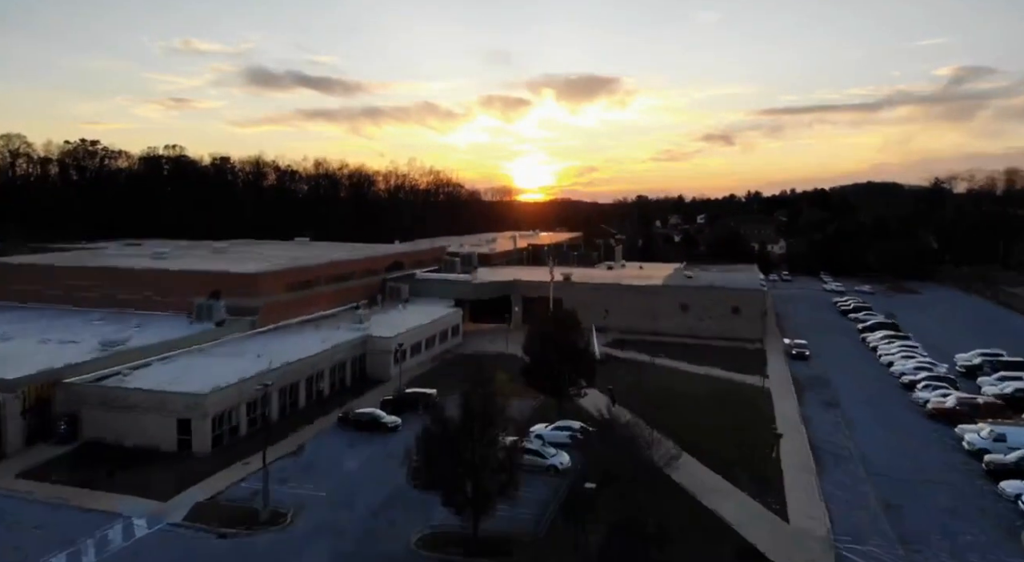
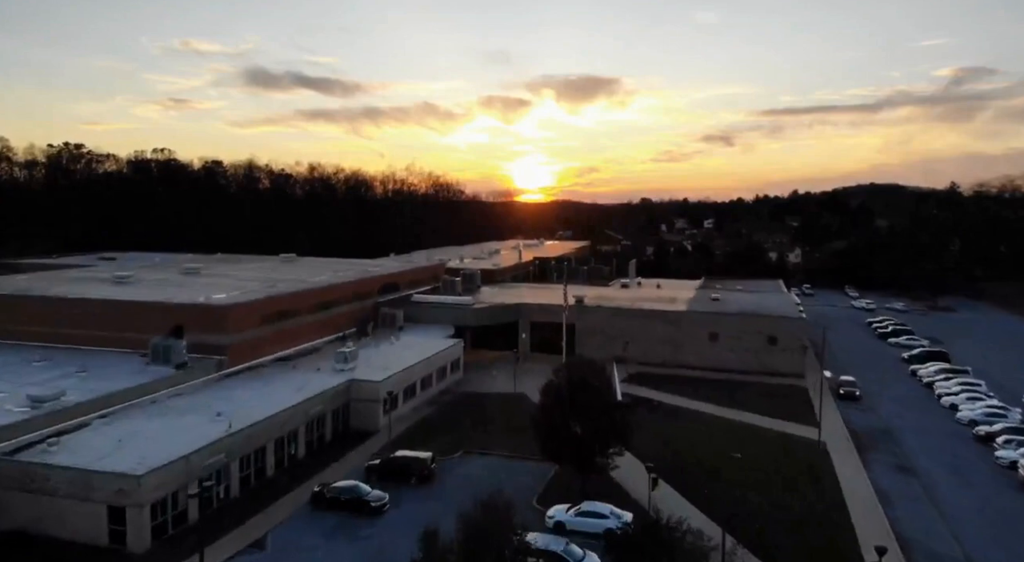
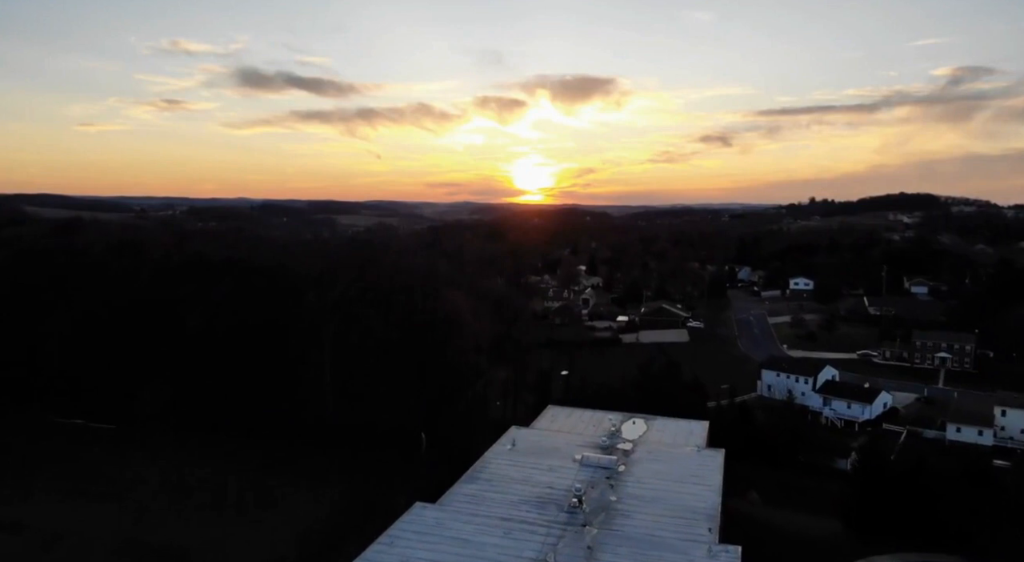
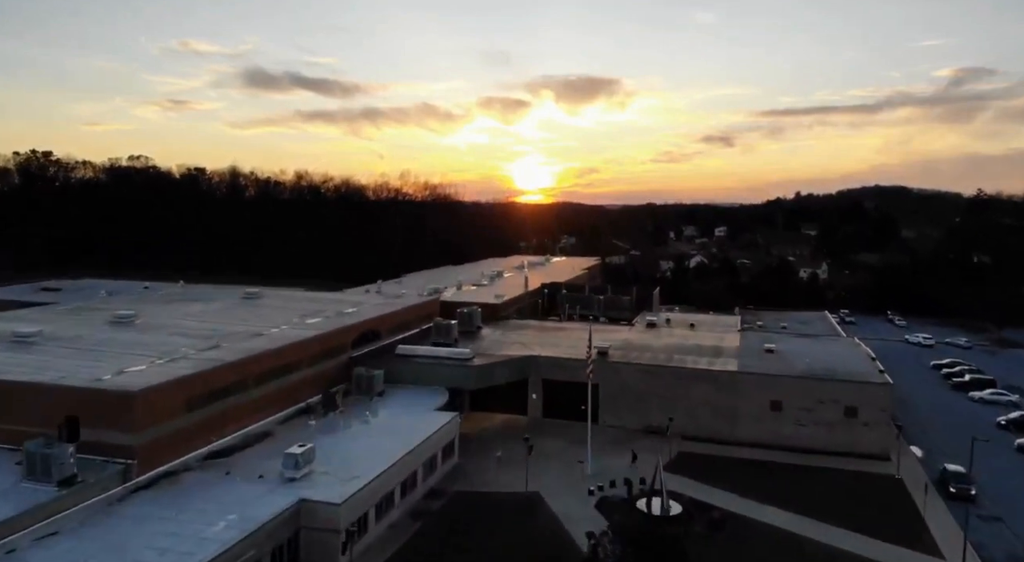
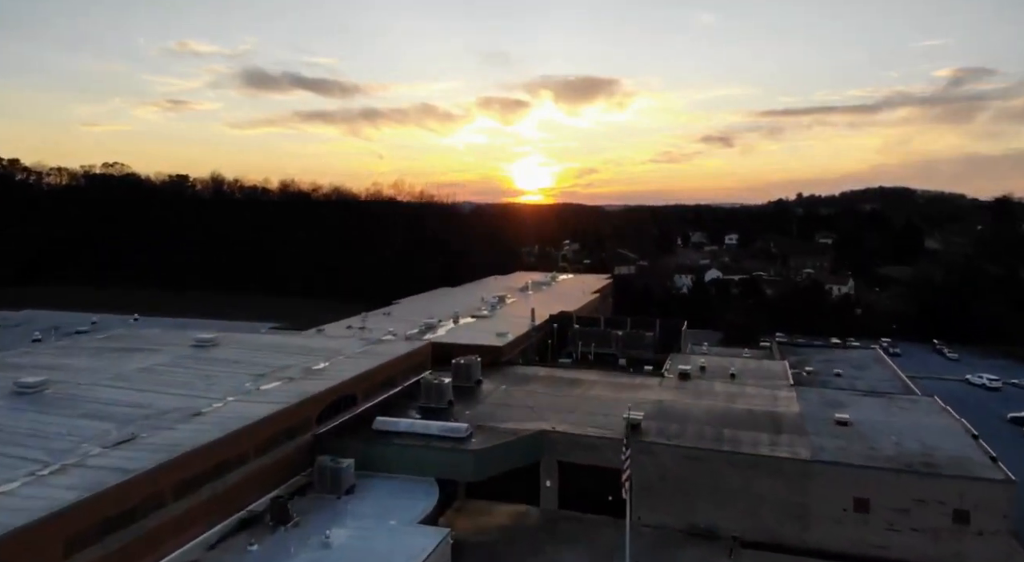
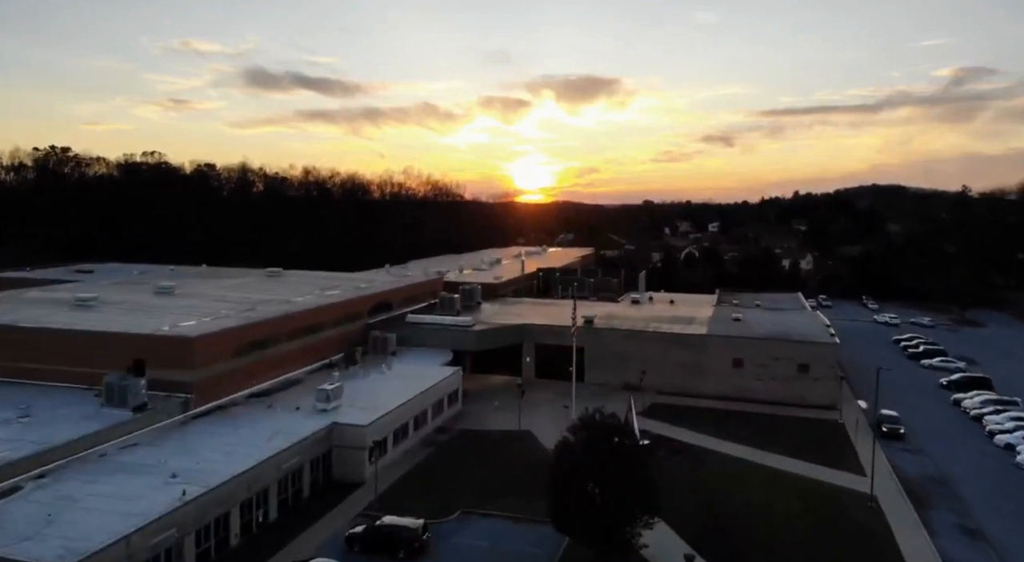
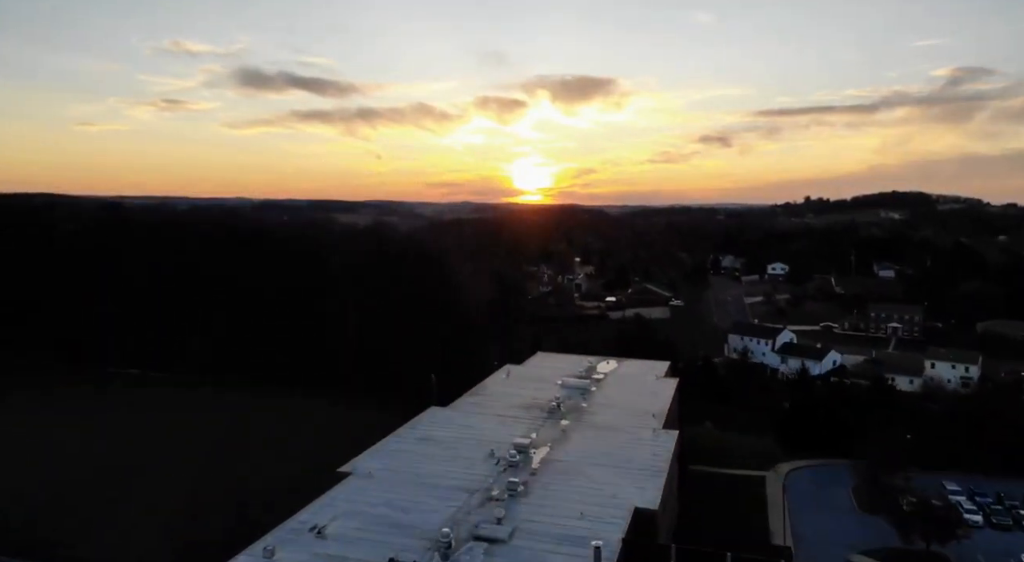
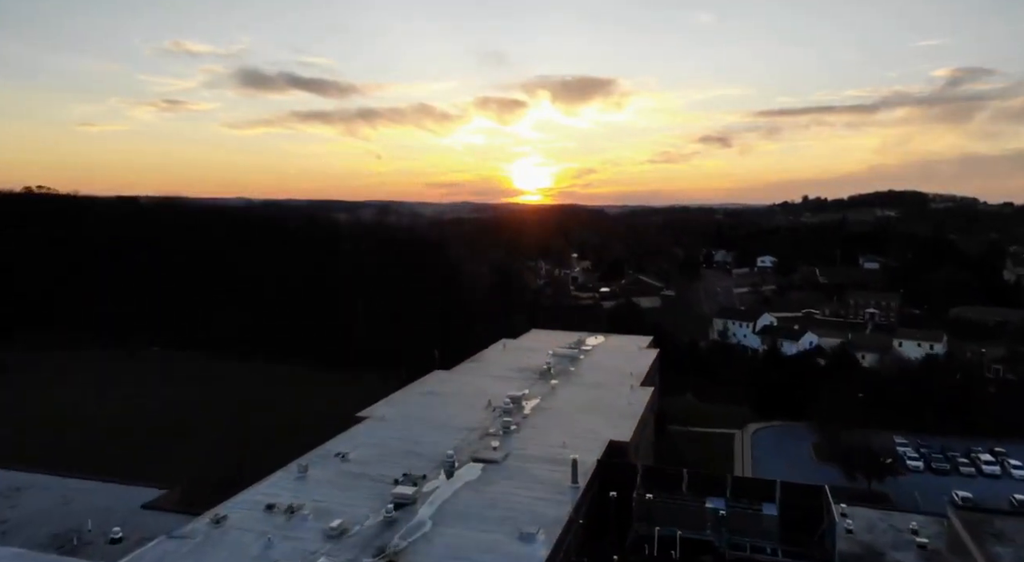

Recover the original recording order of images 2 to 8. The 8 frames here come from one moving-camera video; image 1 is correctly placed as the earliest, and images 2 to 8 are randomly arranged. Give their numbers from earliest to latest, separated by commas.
2, 6, 4, 5, 8, 7, 3
